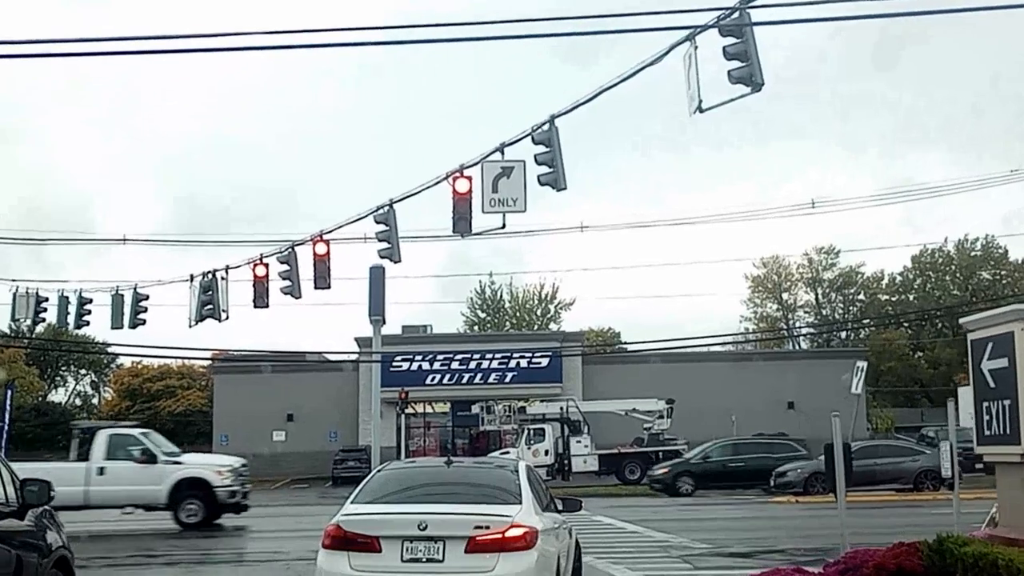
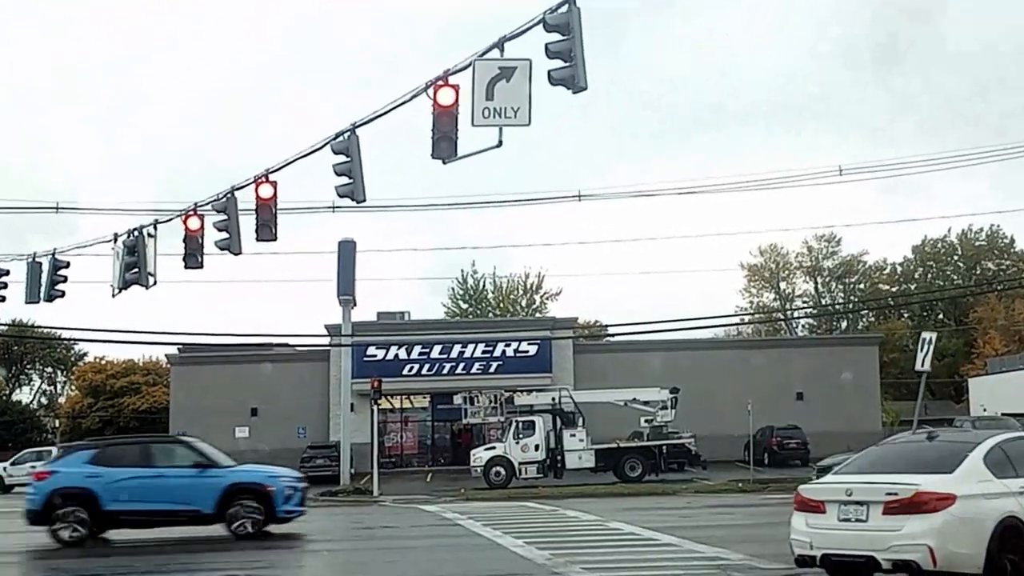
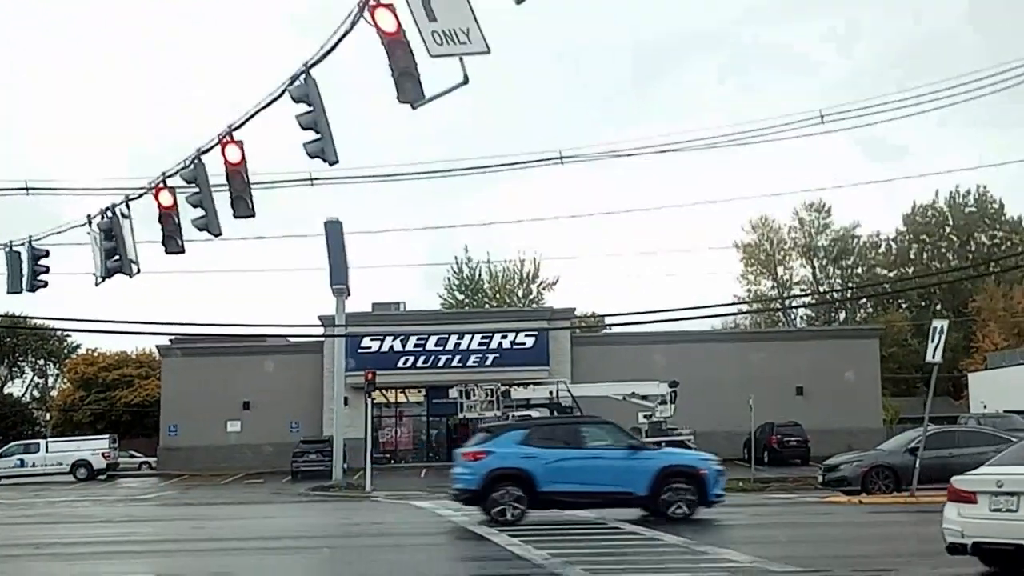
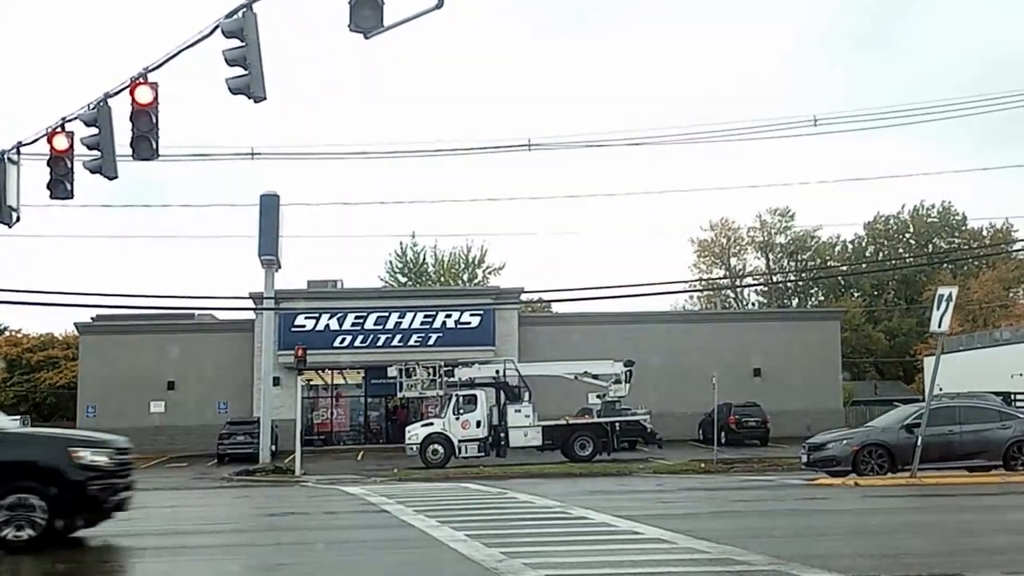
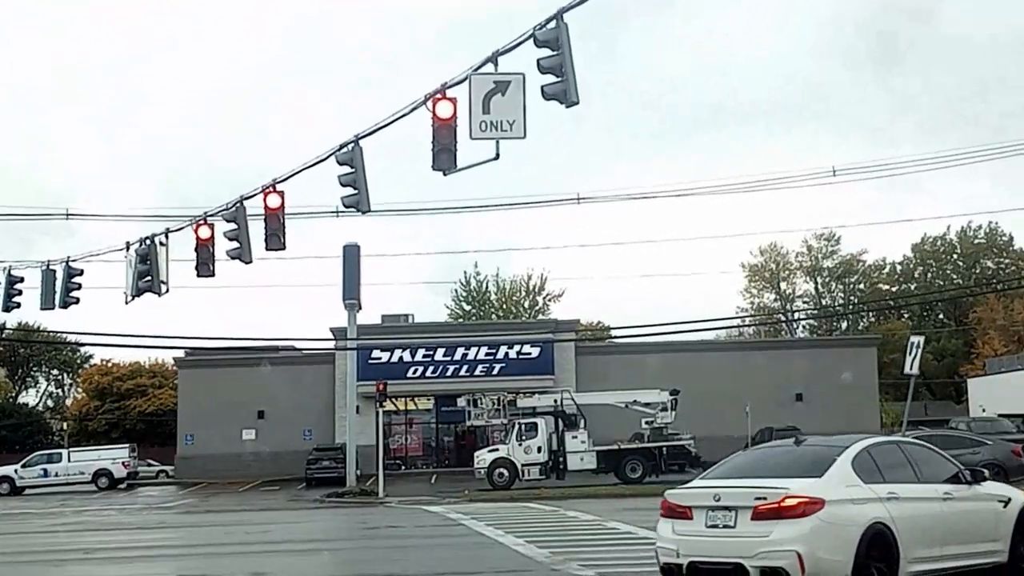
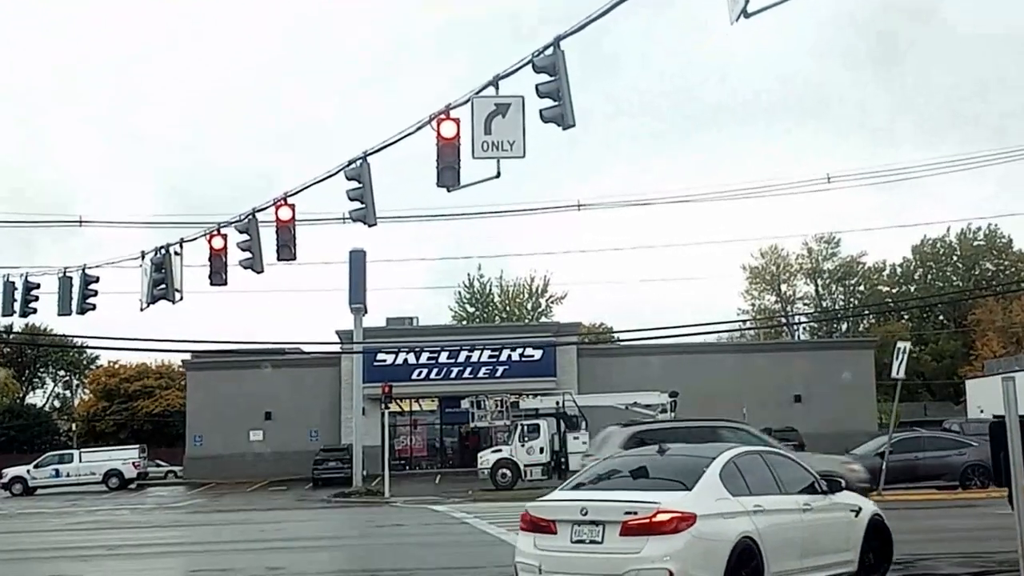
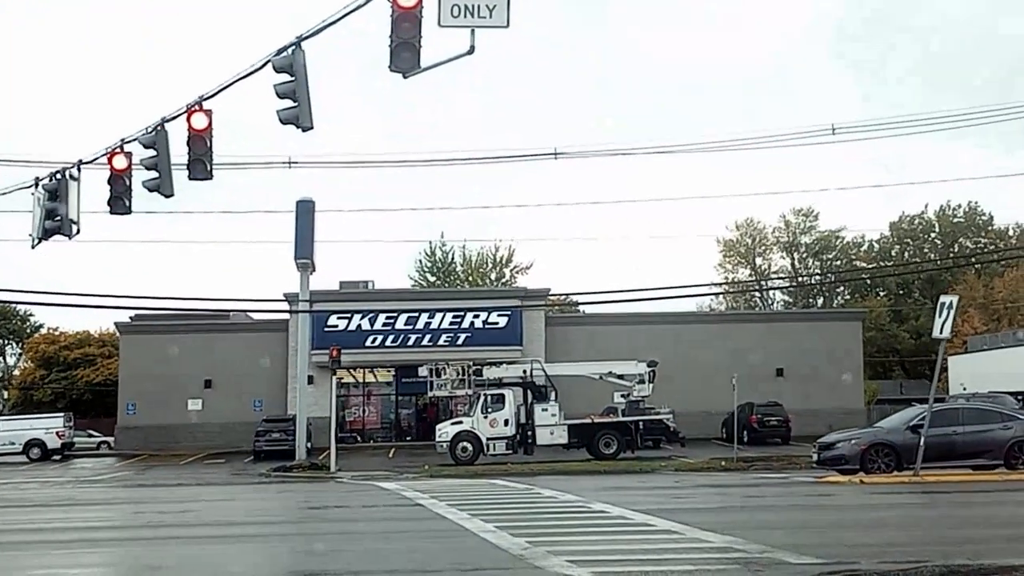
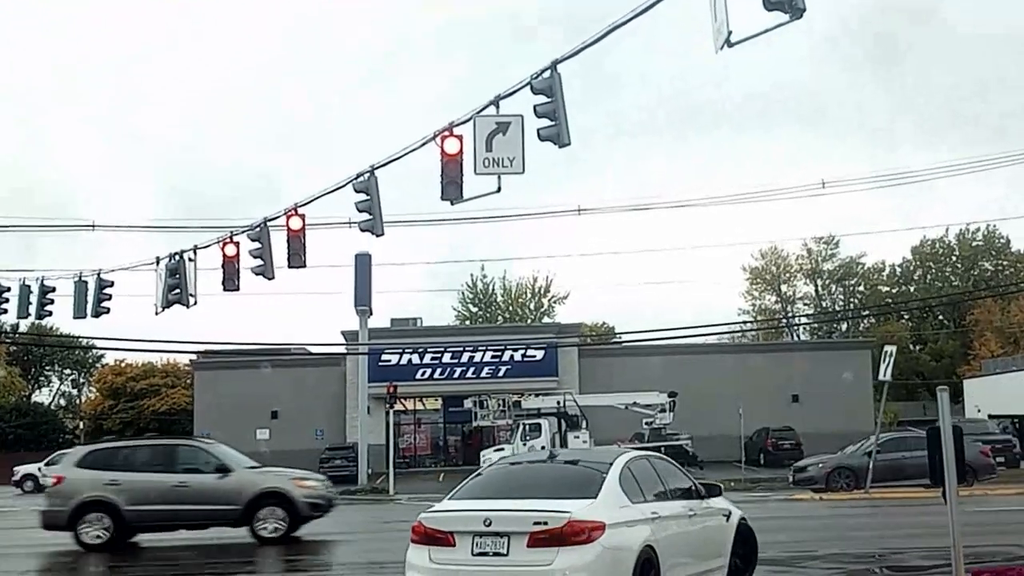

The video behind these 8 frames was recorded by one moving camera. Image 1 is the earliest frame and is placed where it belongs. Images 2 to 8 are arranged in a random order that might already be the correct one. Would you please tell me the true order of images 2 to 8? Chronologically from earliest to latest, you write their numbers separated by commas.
8, 6, 5, 2, 3, 7, 4
